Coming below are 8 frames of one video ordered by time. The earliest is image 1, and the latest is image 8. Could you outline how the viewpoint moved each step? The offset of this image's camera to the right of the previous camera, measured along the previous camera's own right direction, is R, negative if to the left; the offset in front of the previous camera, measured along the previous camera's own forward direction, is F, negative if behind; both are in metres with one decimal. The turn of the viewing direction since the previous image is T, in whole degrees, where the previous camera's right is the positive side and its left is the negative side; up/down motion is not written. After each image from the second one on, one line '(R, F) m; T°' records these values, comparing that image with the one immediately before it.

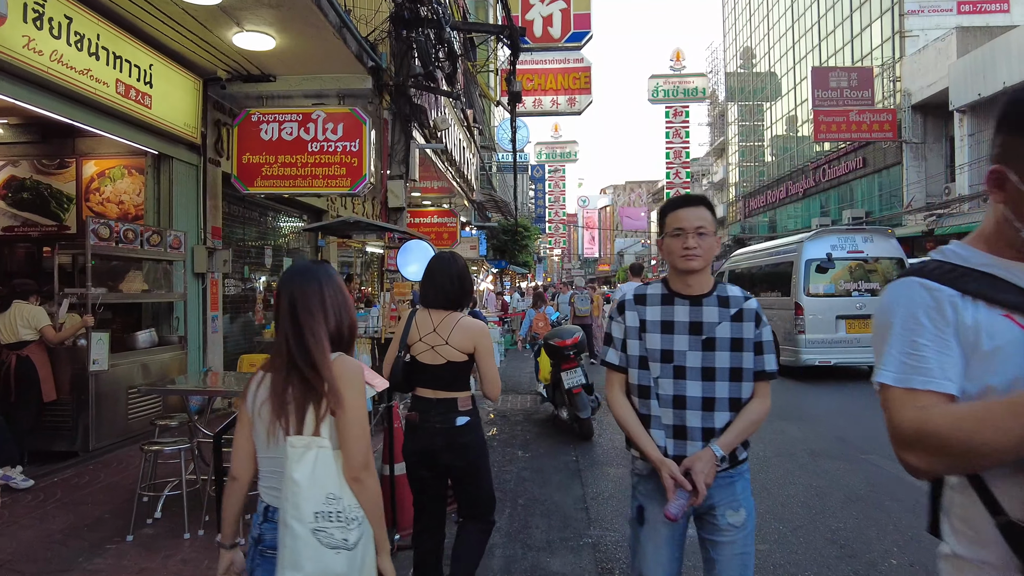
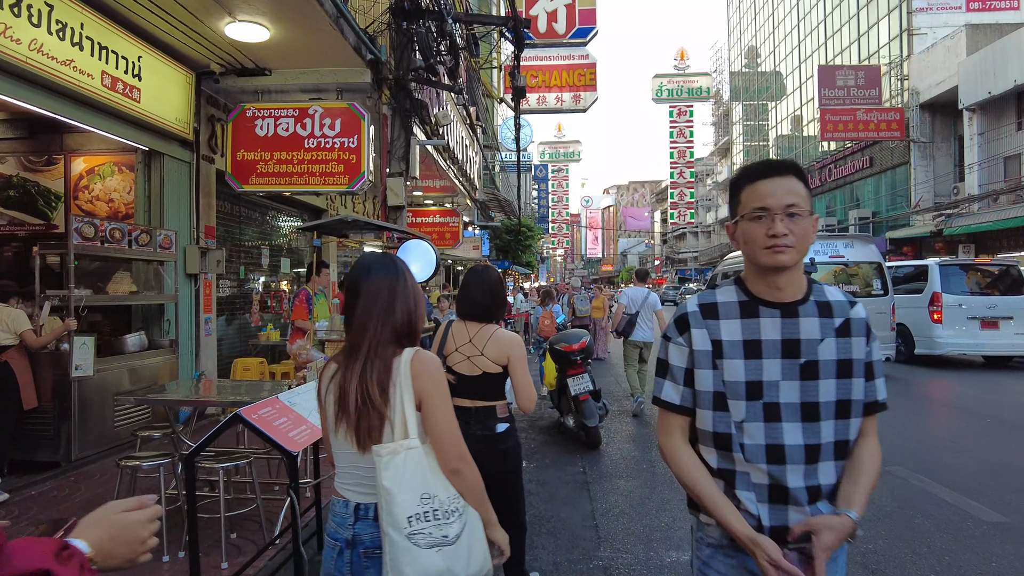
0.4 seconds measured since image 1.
(0.0, +0.3) m; 0°
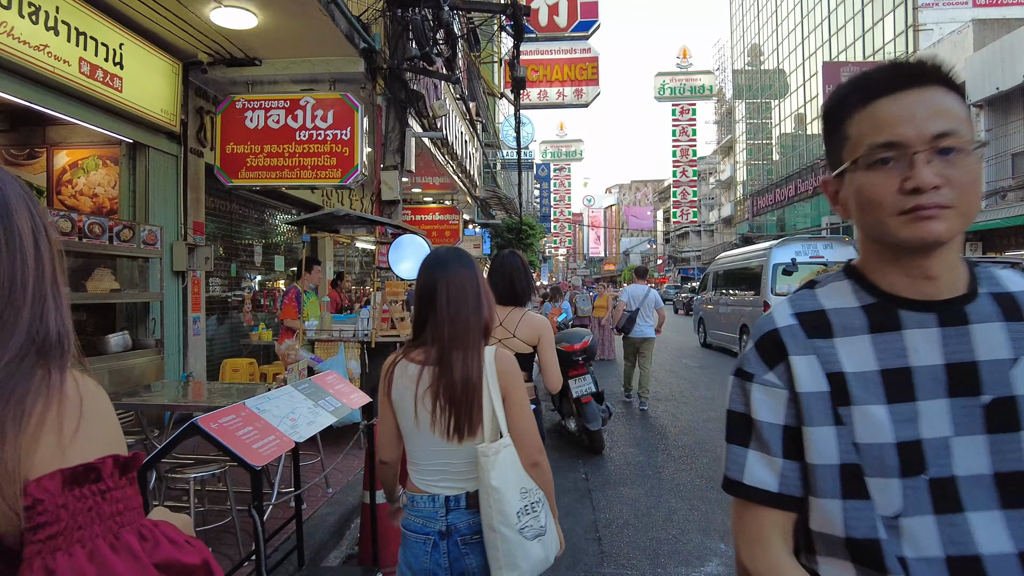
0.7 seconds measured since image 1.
(0.0, +0.3) m; 0°
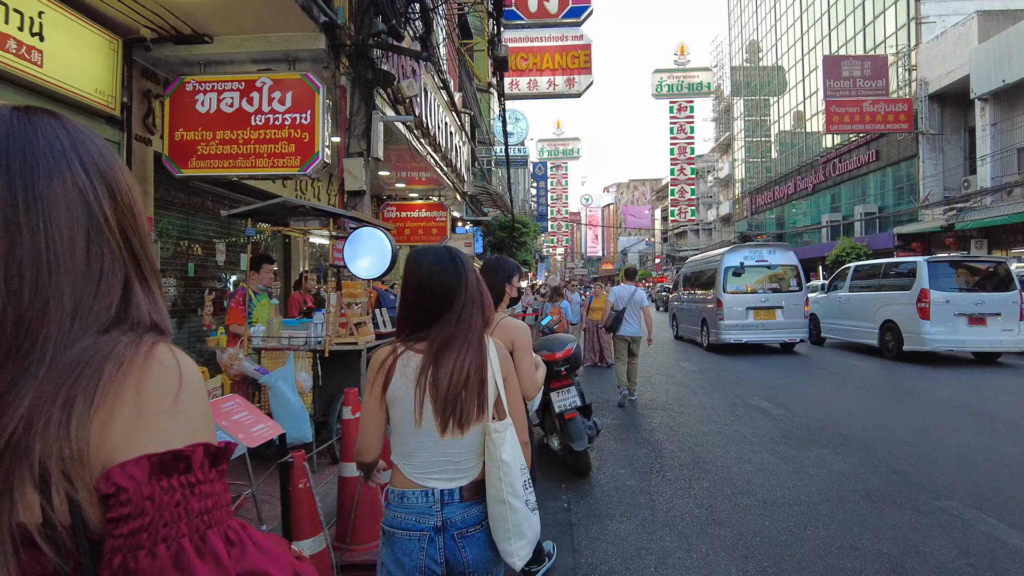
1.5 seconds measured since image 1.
(+0.2, +0.7) m; 0°
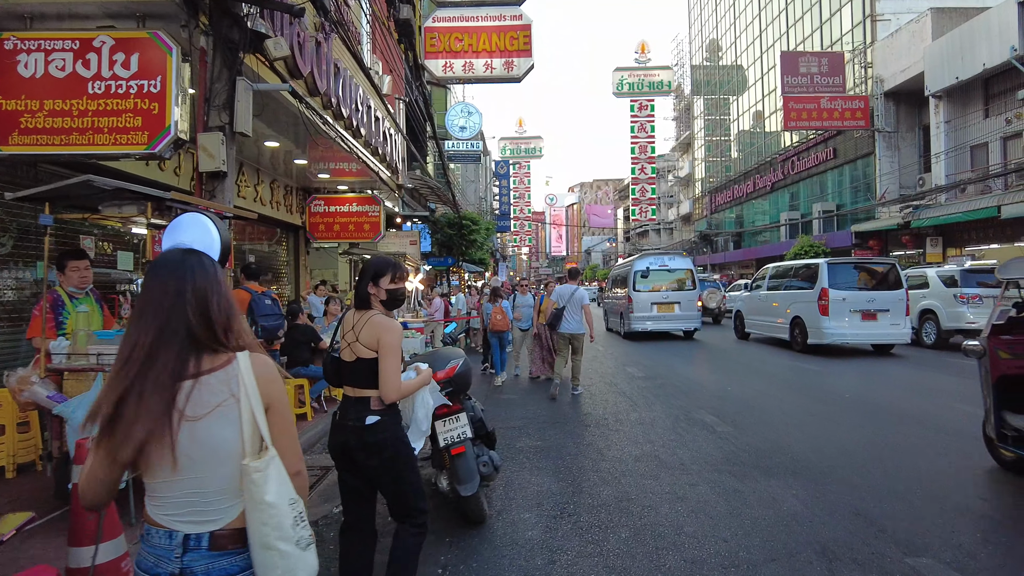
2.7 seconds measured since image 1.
(+0.5, +0.9) m; +3°
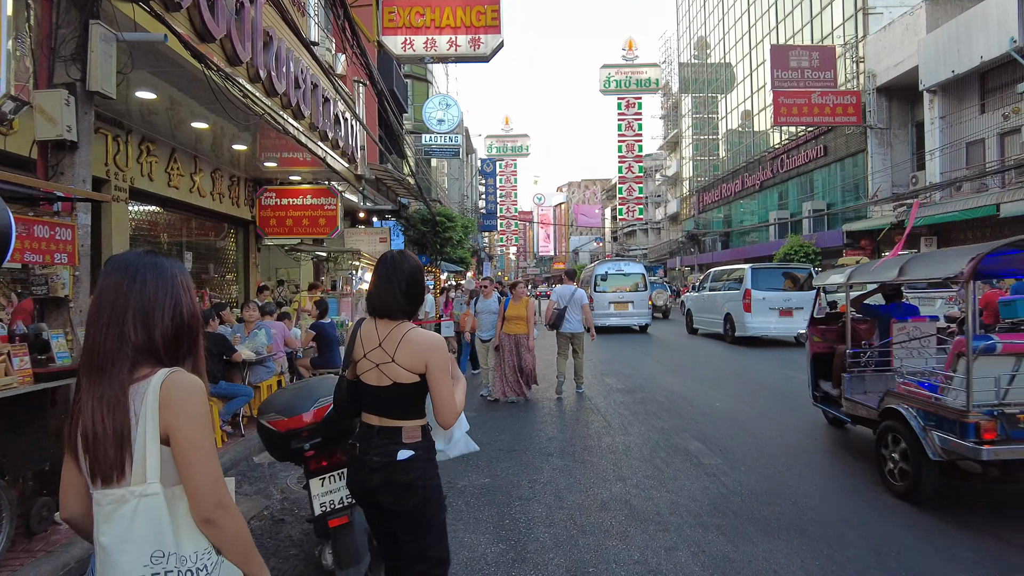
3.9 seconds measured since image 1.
(+0.3, +1.1) m; +1°
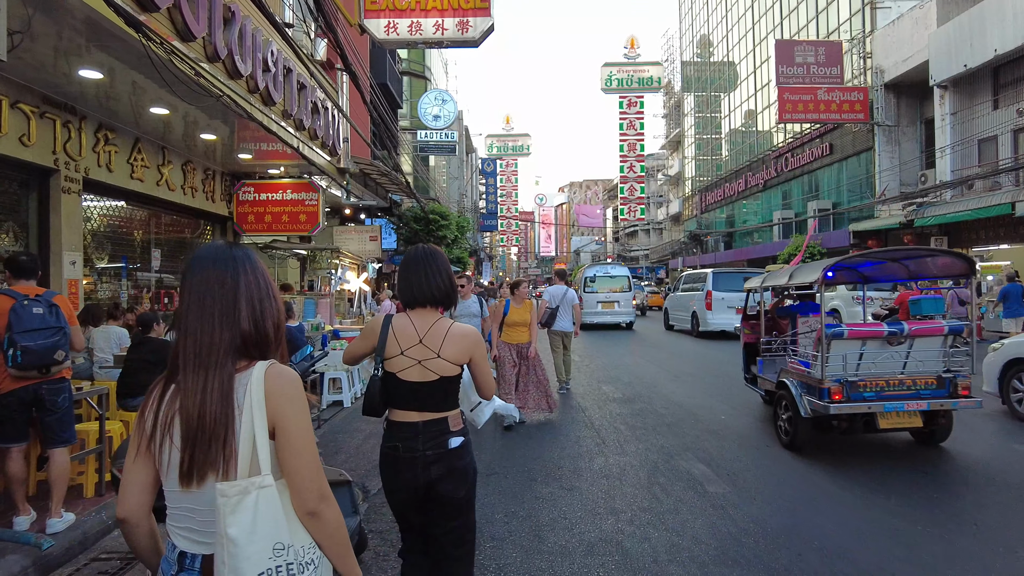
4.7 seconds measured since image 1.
(+0.2, +0.7) m; 0°
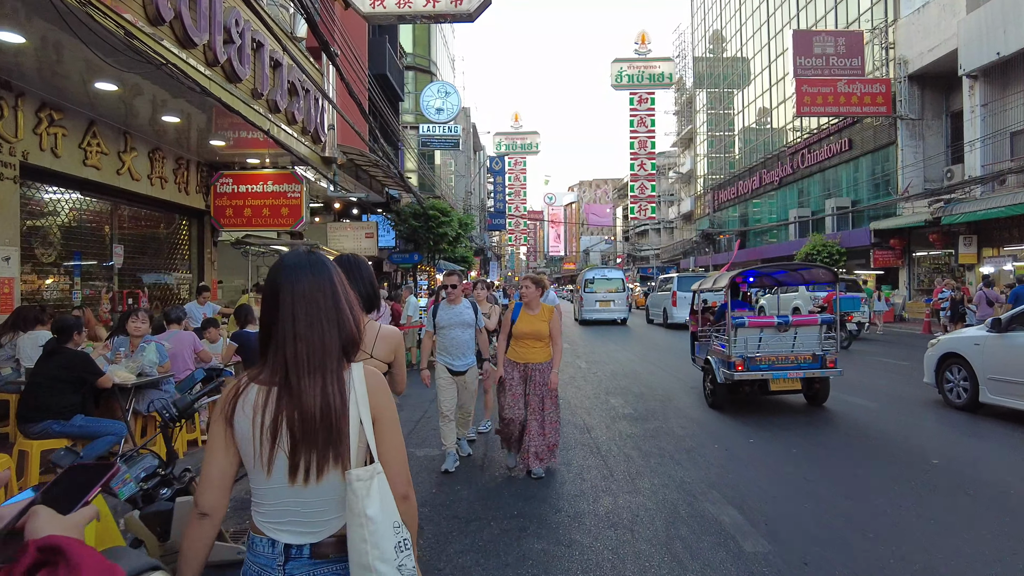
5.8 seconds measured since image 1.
(+0.1, +1.0) m; -1°
